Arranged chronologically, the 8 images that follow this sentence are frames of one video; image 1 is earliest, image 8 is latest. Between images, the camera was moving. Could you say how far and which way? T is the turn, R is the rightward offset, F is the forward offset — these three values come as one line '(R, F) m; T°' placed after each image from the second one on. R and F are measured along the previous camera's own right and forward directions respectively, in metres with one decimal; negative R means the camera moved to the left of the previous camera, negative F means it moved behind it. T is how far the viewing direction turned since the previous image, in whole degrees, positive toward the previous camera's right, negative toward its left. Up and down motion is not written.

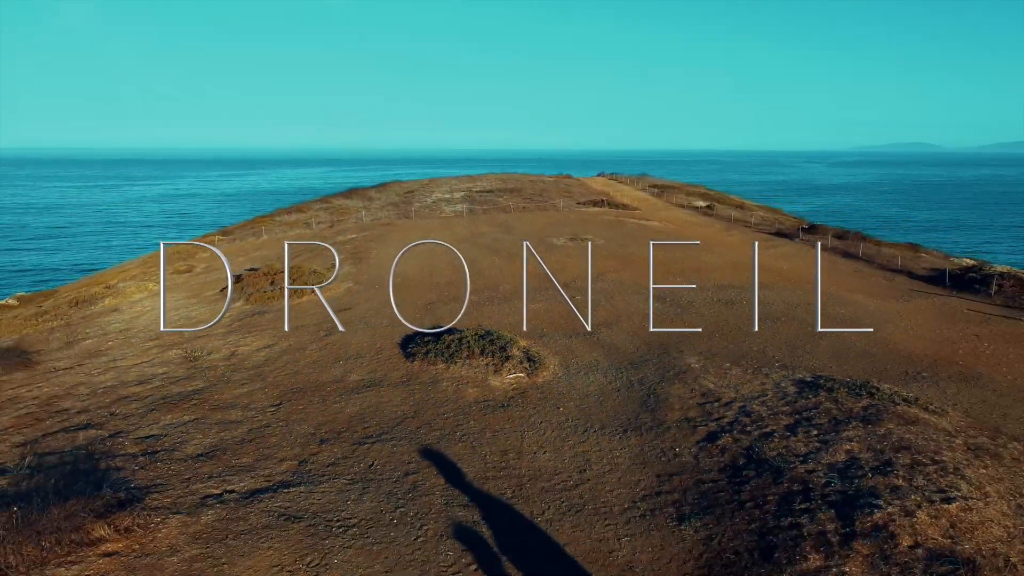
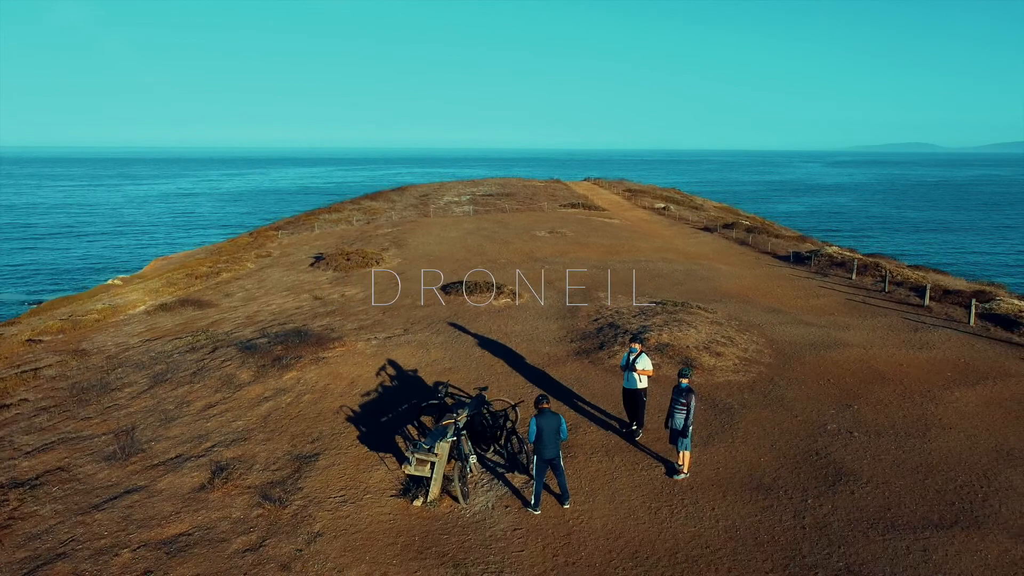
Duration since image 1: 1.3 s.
(+0.1, -6.6) m; 0°
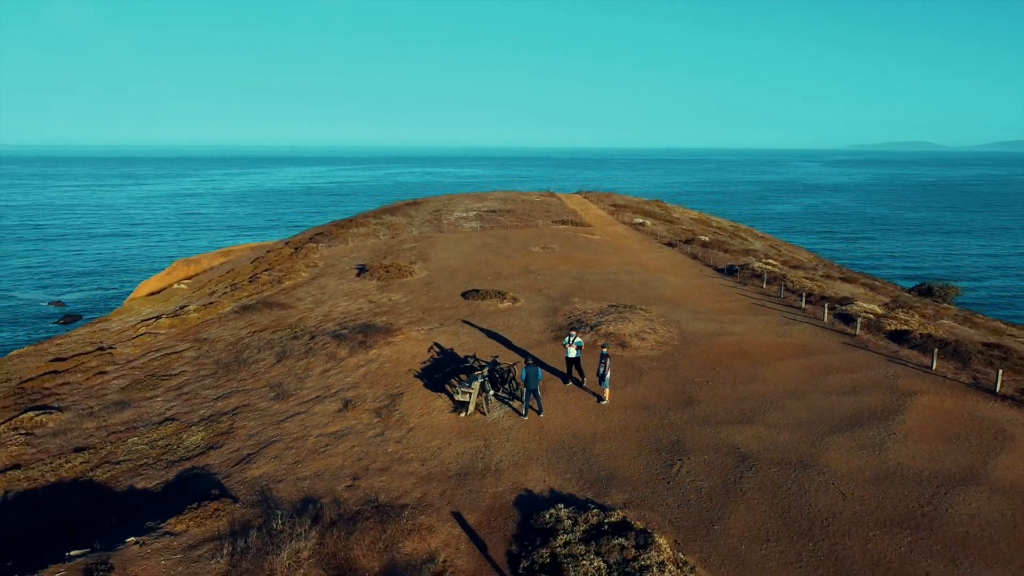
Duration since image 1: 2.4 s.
(0.0, -6.0) m; 0°
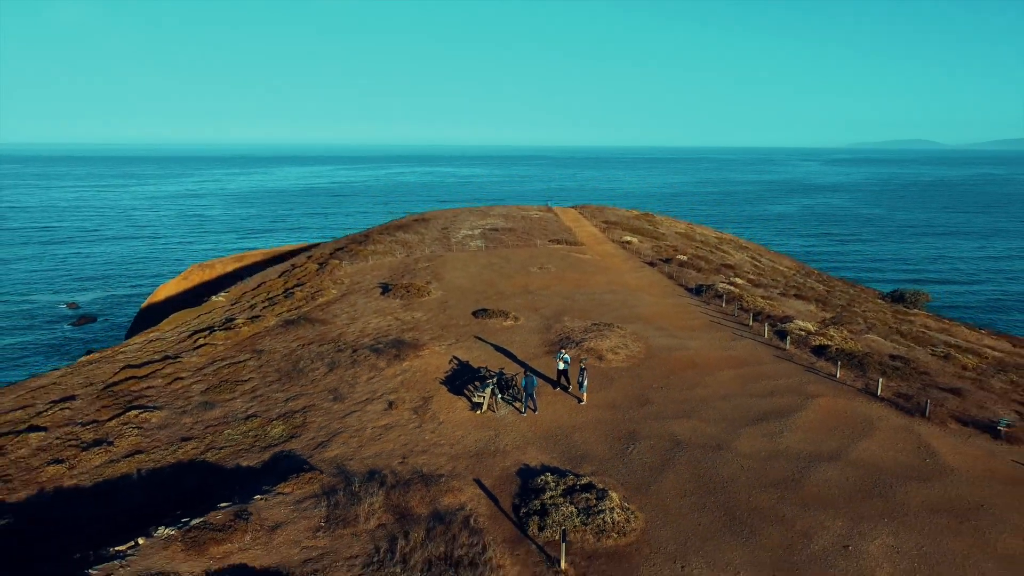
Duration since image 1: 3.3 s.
(0.0, -4.6) m; 0°
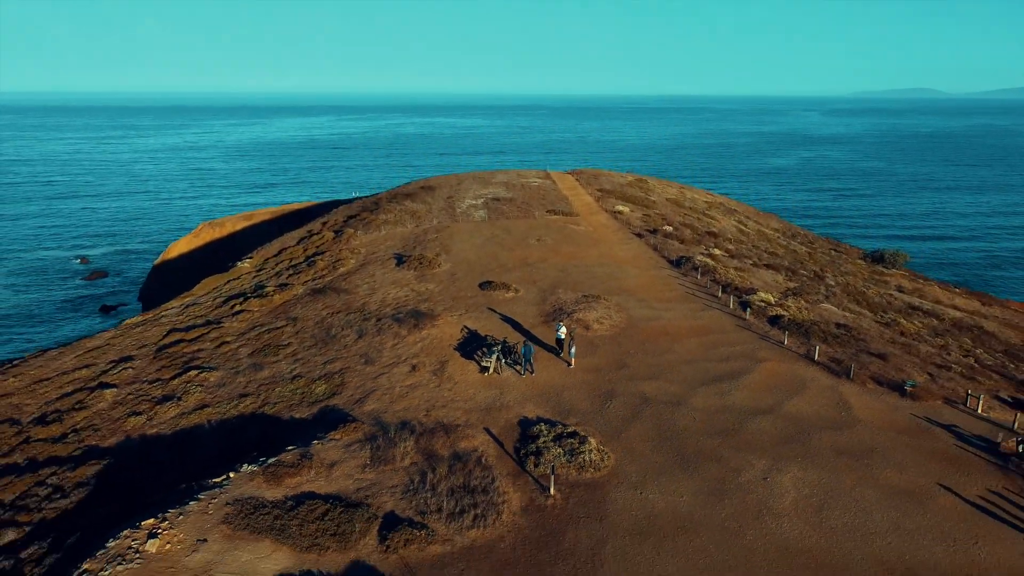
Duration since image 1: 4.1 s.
(0.0, -3.8) m; 0°
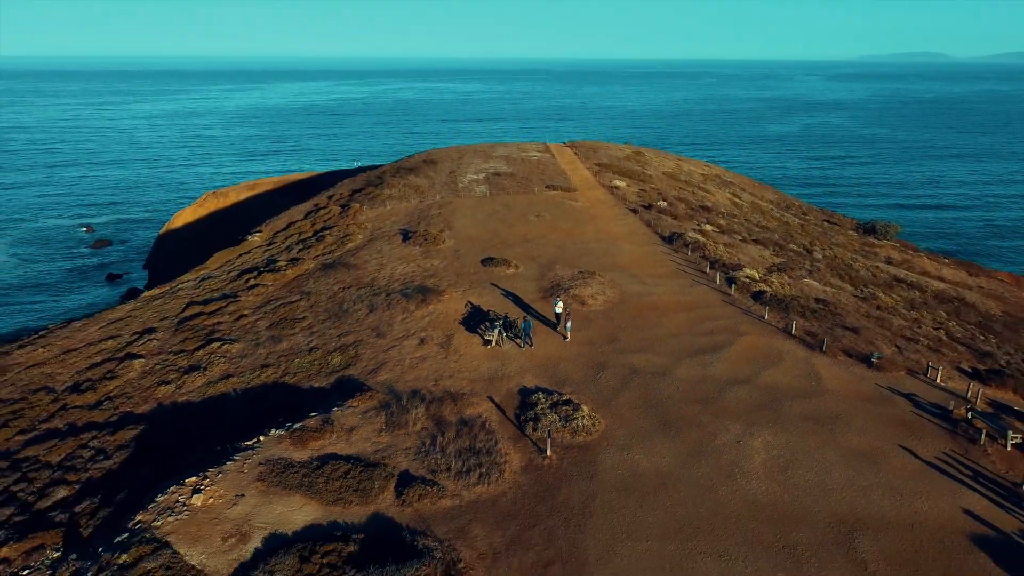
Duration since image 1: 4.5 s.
(0.0, -1.8) m; 0°
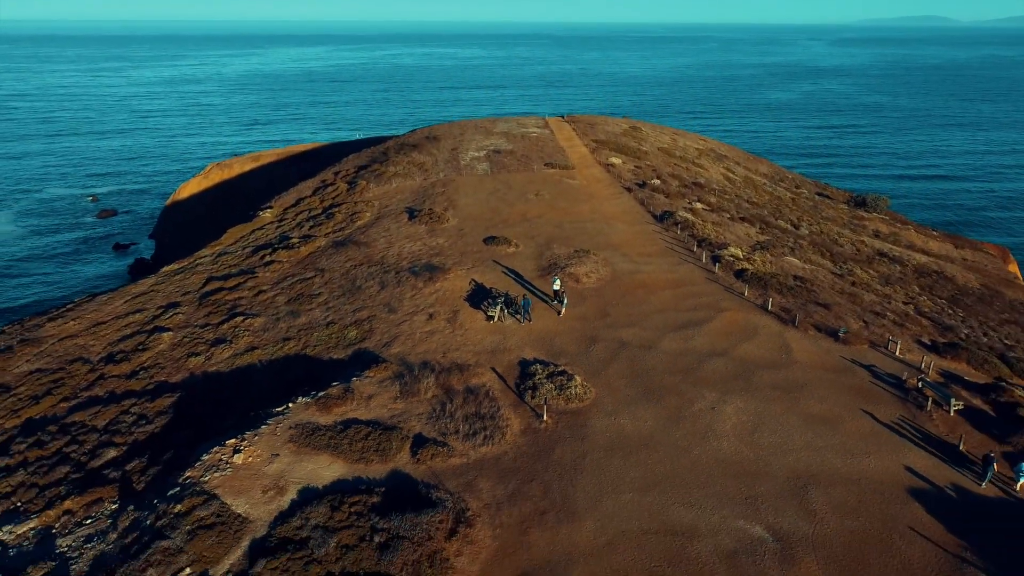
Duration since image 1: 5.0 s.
(0.0, -2.2) m; 0°
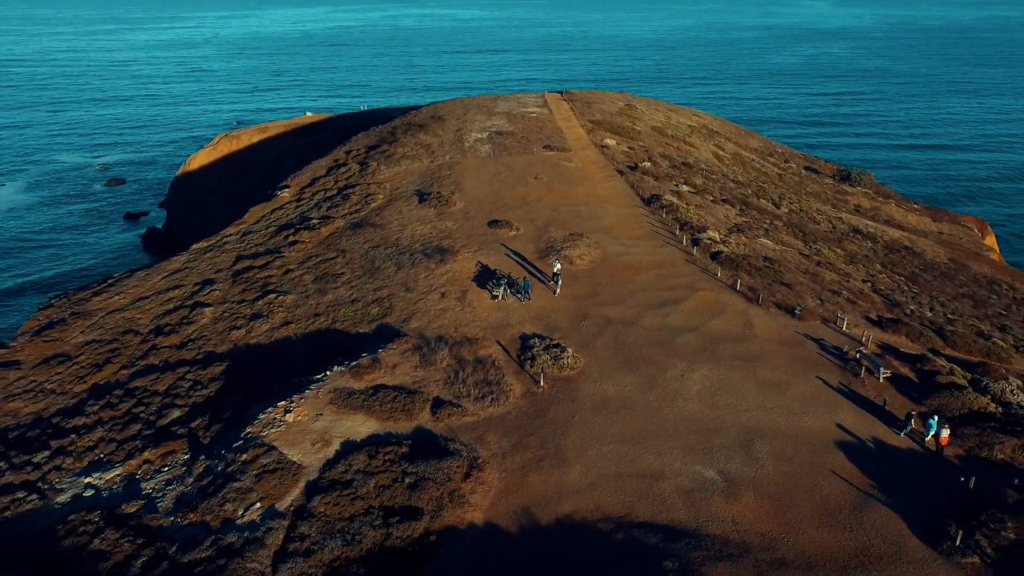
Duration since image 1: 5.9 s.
(-0.1, -3.9) m; 0°
